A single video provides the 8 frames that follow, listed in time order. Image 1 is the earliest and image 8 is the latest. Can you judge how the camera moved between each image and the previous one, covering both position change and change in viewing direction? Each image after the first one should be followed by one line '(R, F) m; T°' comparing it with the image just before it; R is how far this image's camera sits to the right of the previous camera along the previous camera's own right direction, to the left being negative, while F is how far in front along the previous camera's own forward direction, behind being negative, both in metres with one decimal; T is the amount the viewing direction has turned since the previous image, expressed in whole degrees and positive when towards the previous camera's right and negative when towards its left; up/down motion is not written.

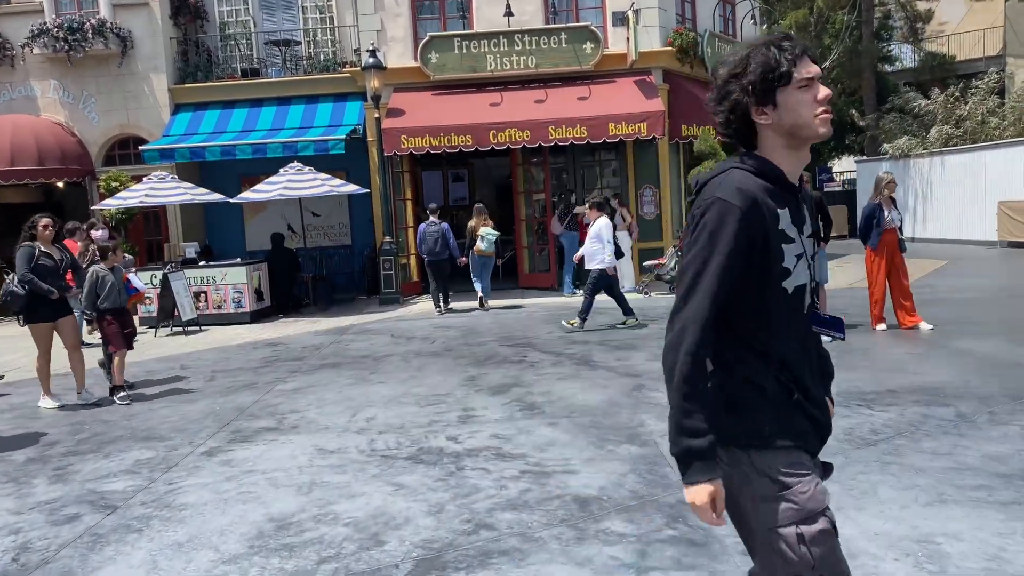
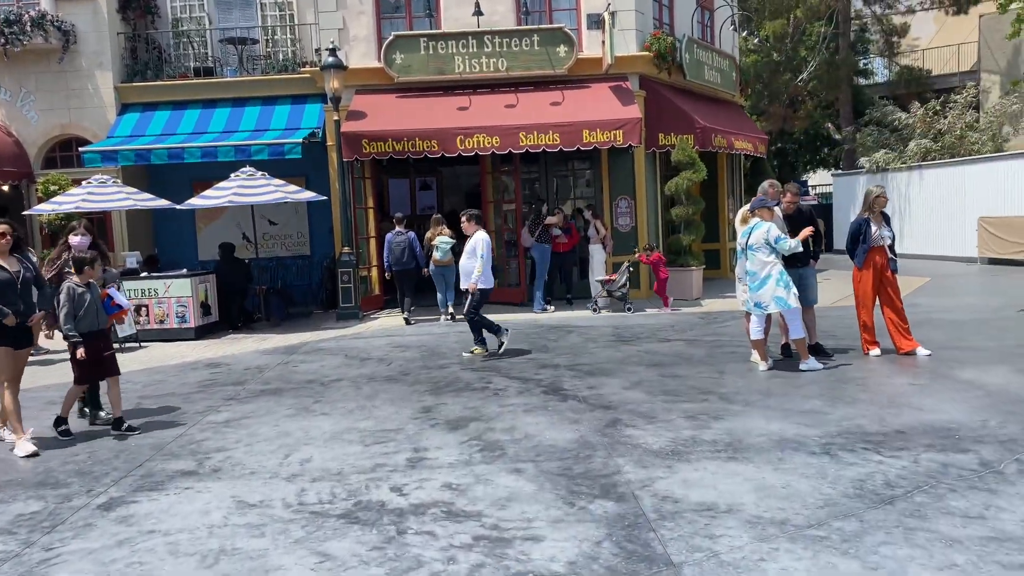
(+0.1, +0.8) m; +2°
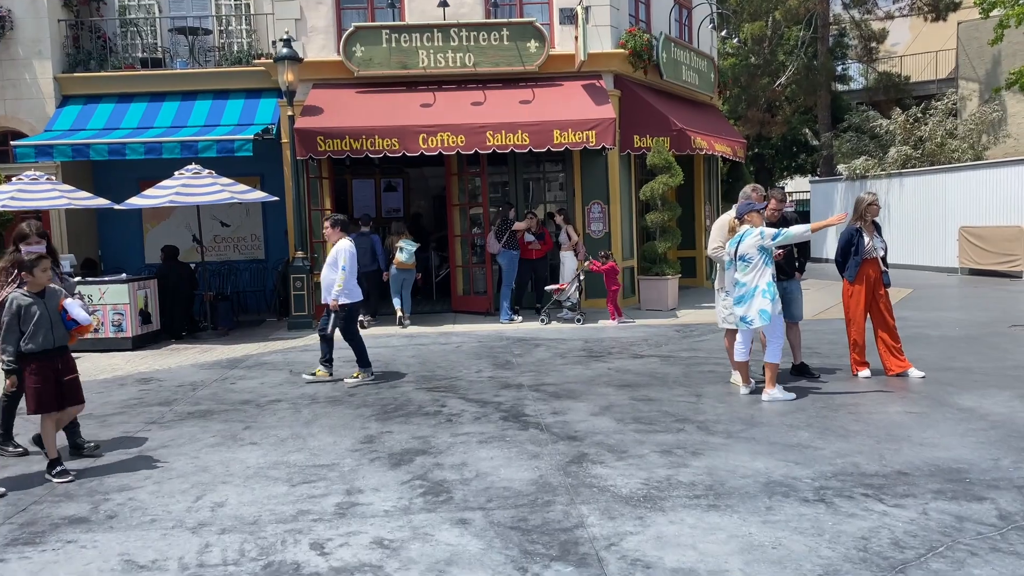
(+0.1, +0.7) m; +2°
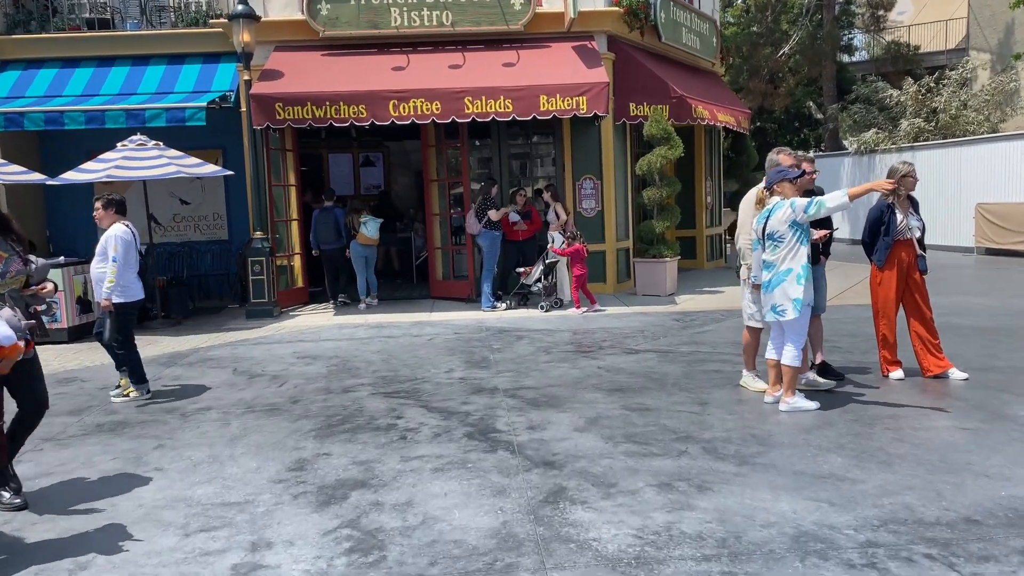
(+0.2, +1.2) m; 0°
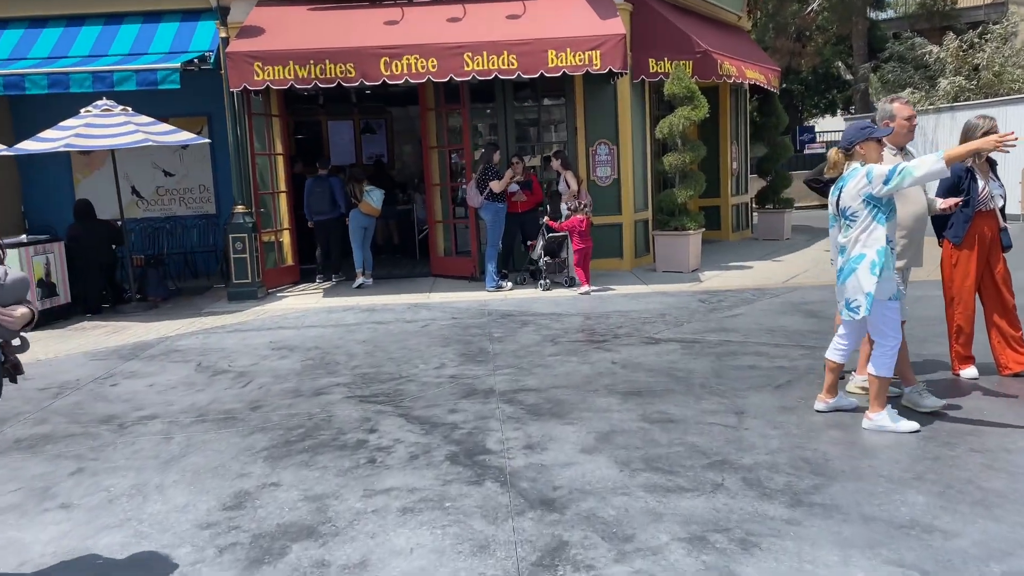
(+0.1, +1.0) m; -1°
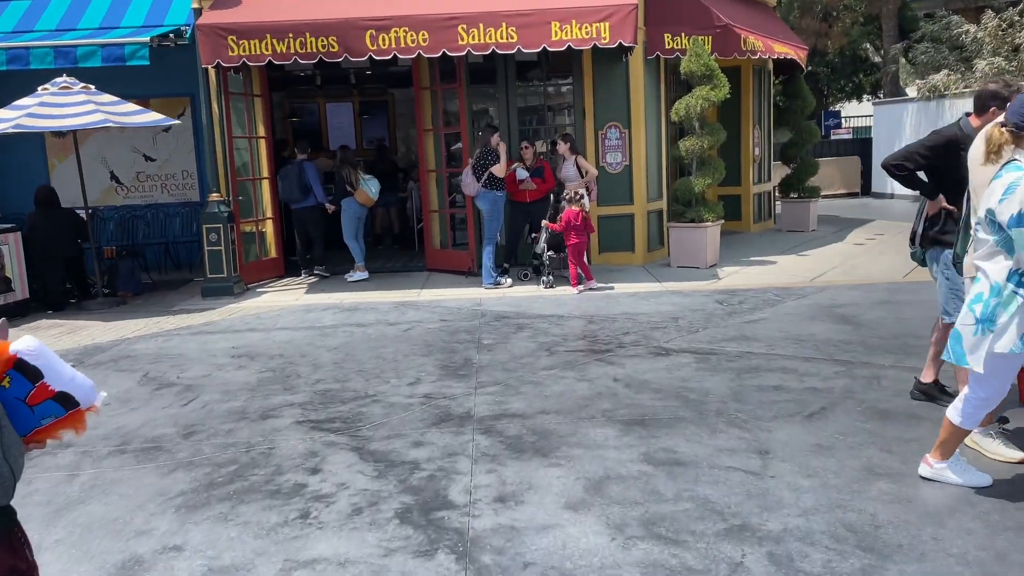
(+0.2, +0.9) m; -1°
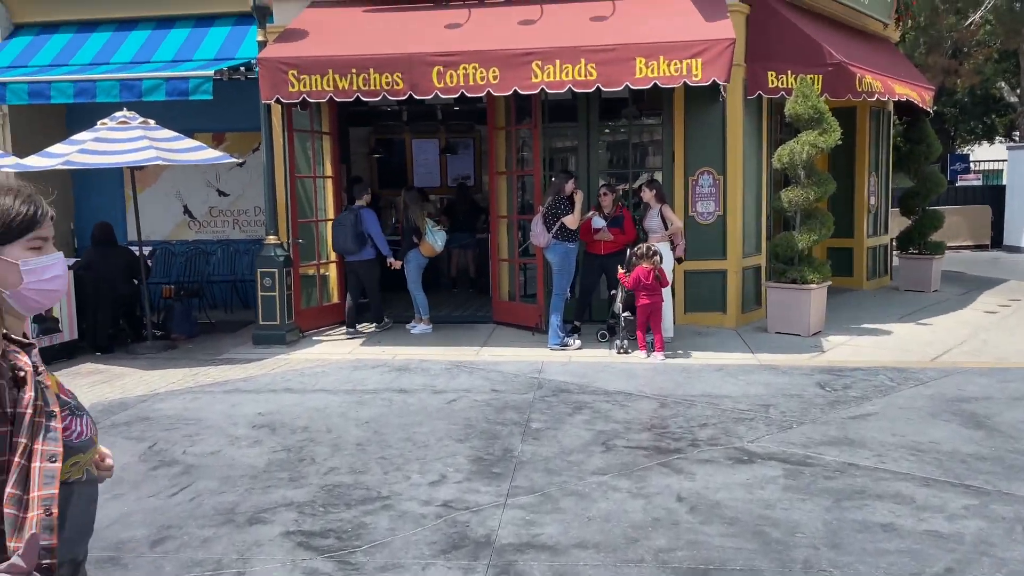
(+0.3, +0.9) m; -7°
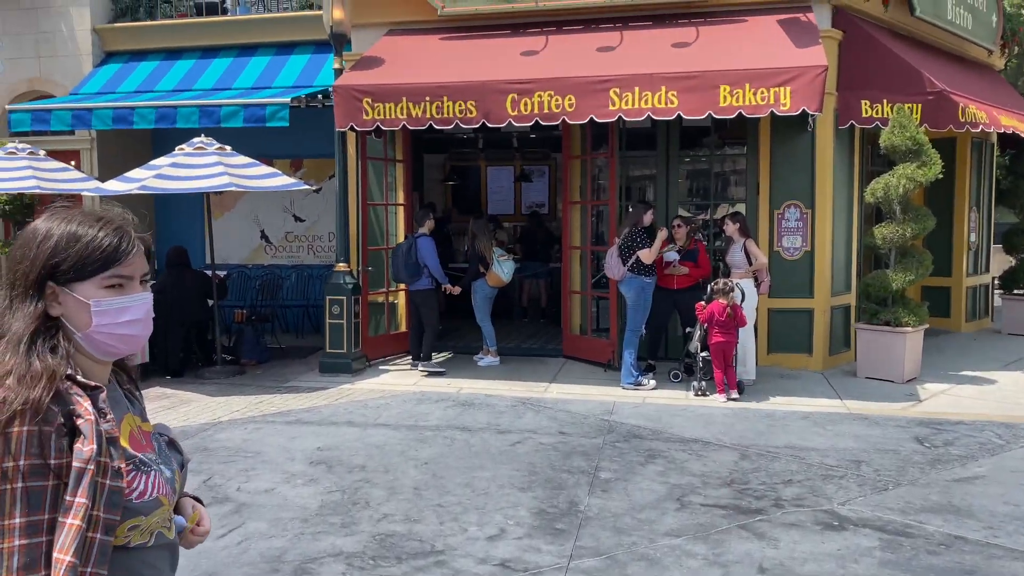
(0.0, +0.3) m; -5°
